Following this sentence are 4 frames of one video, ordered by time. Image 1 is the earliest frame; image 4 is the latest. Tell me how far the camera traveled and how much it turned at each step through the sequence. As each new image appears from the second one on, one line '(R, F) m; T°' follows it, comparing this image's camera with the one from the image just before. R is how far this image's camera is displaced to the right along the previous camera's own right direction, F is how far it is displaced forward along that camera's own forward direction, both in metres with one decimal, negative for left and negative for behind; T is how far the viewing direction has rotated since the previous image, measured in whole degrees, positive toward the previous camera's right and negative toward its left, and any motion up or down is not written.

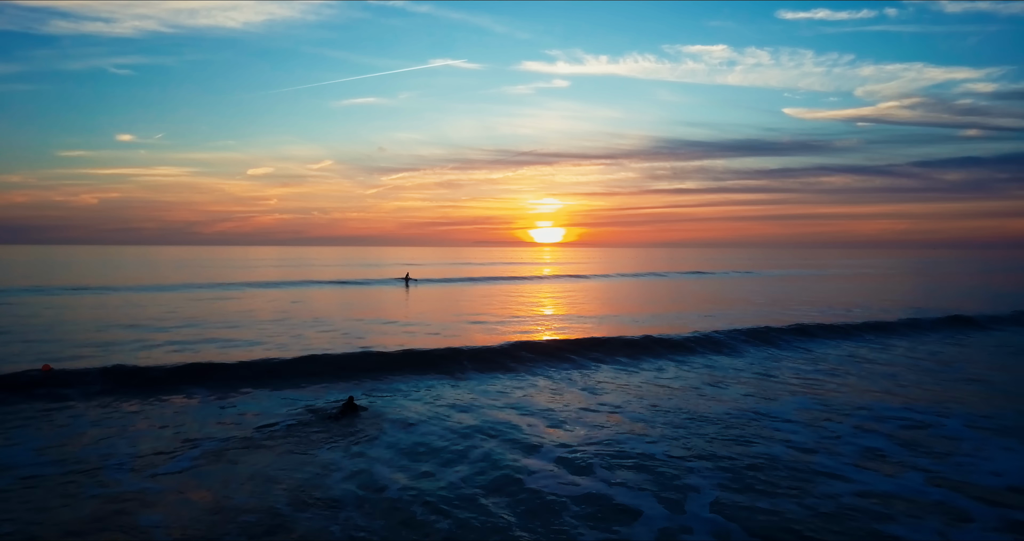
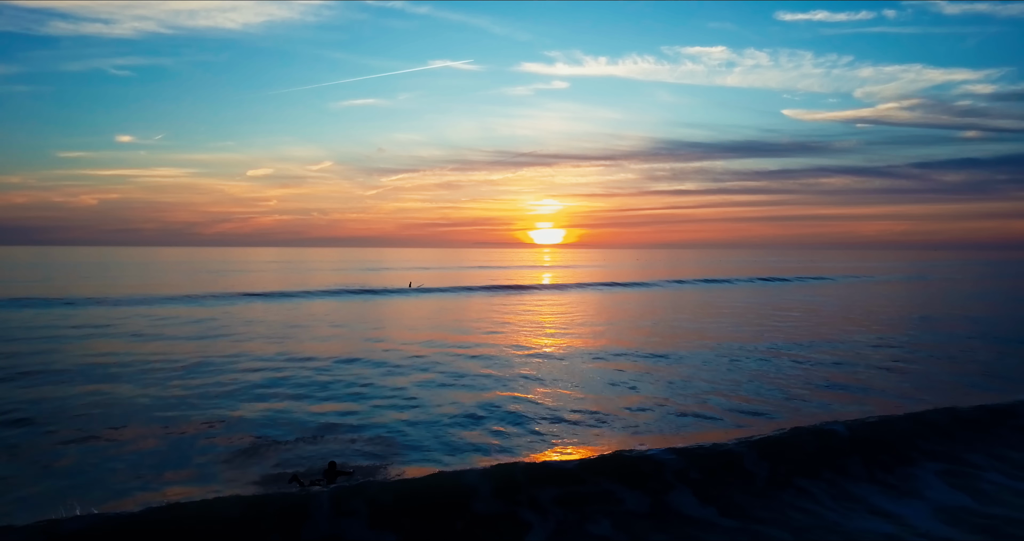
(0.0, +2.4) m; 0°
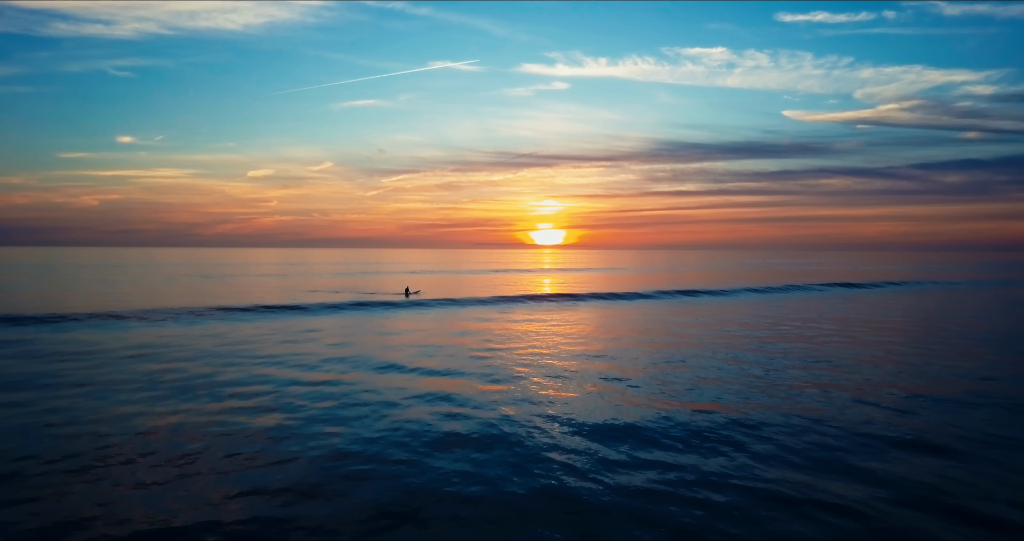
(-2.7, -4.7) m; 0°
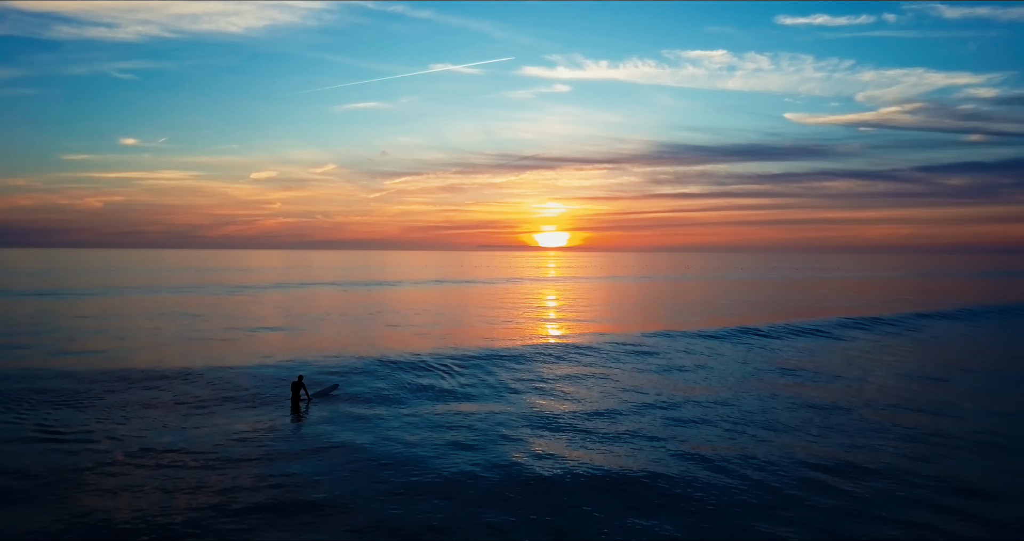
(0.0, +2.7) m; 0°
